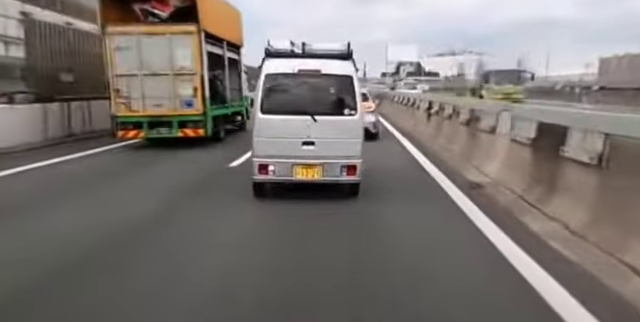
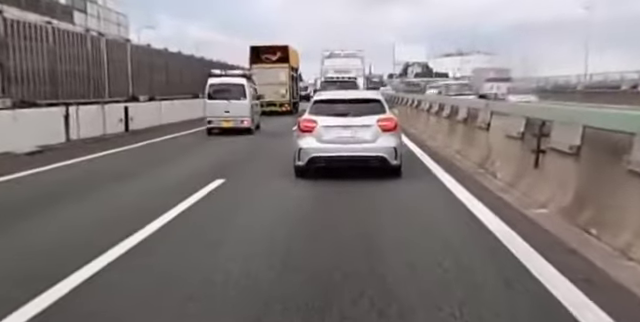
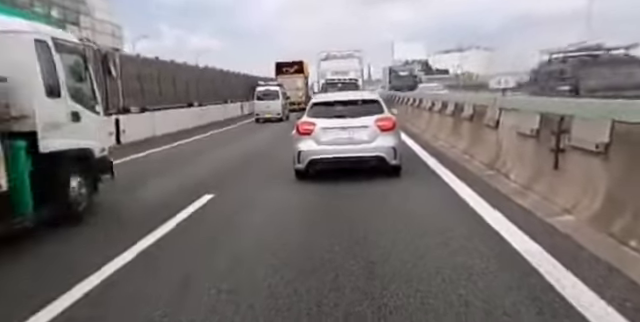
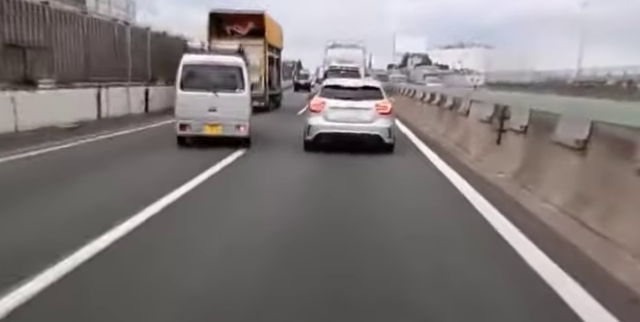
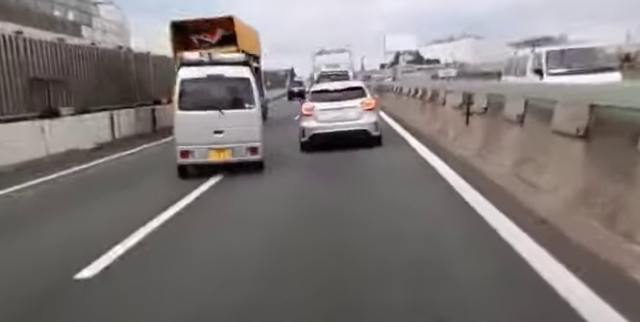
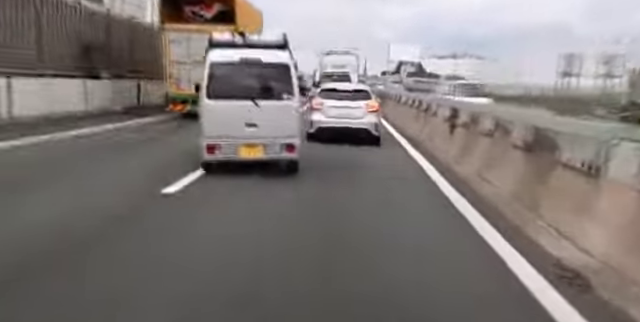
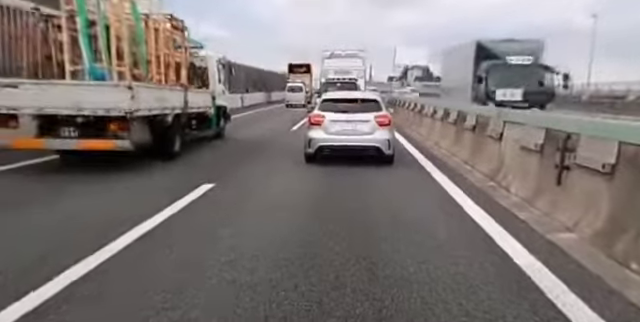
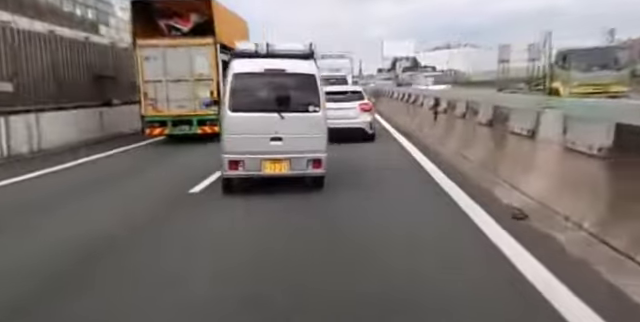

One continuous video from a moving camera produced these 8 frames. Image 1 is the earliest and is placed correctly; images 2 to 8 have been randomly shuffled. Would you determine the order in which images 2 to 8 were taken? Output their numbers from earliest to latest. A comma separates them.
8, 6, 5, 4, 2, 3, 7
